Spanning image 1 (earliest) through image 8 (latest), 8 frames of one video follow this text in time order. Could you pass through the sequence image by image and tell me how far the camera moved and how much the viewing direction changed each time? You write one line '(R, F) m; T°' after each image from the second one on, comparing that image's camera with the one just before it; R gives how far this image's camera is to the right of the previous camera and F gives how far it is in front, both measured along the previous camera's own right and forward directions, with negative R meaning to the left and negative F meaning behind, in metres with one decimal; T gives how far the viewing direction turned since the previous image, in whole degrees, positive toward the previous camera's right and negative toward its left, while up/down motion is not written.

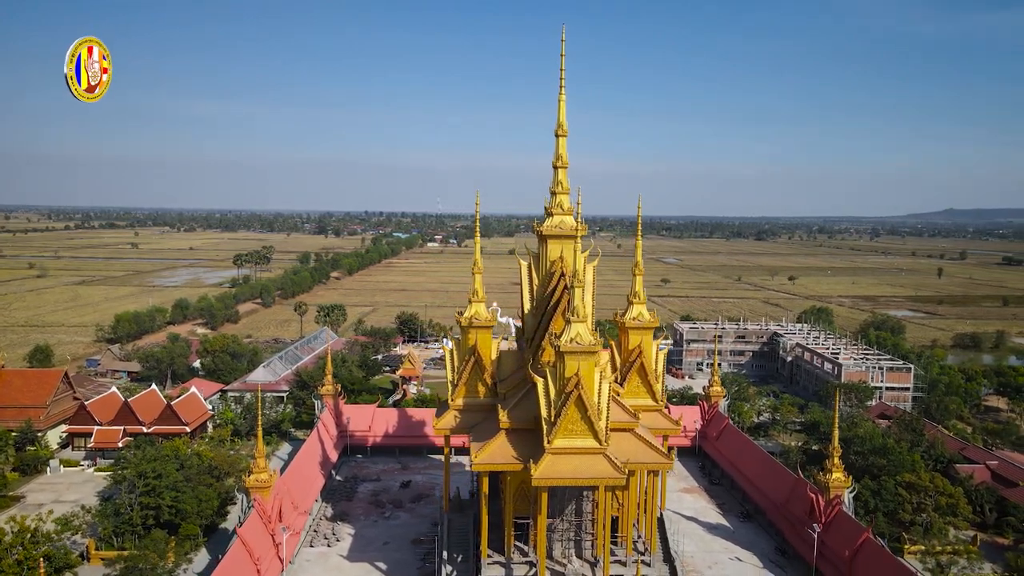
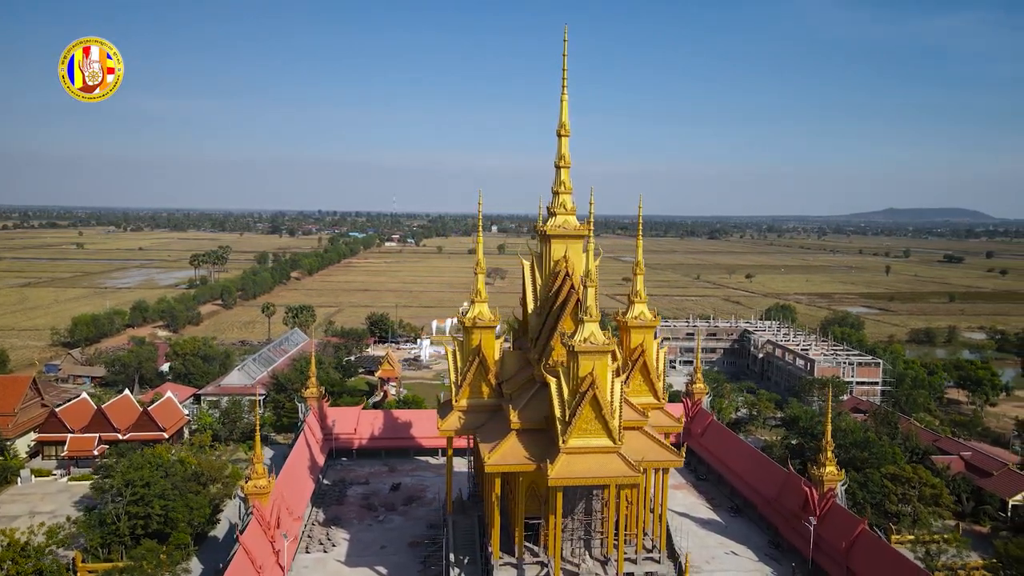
(-1.2, +0.1) m; +3°
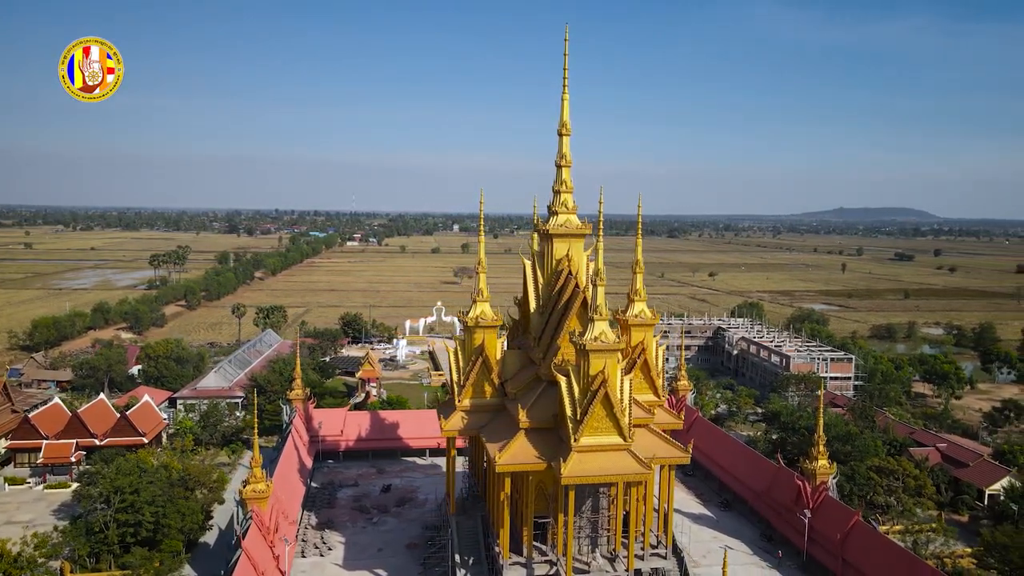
(-1.1, +0.1) m; +3°
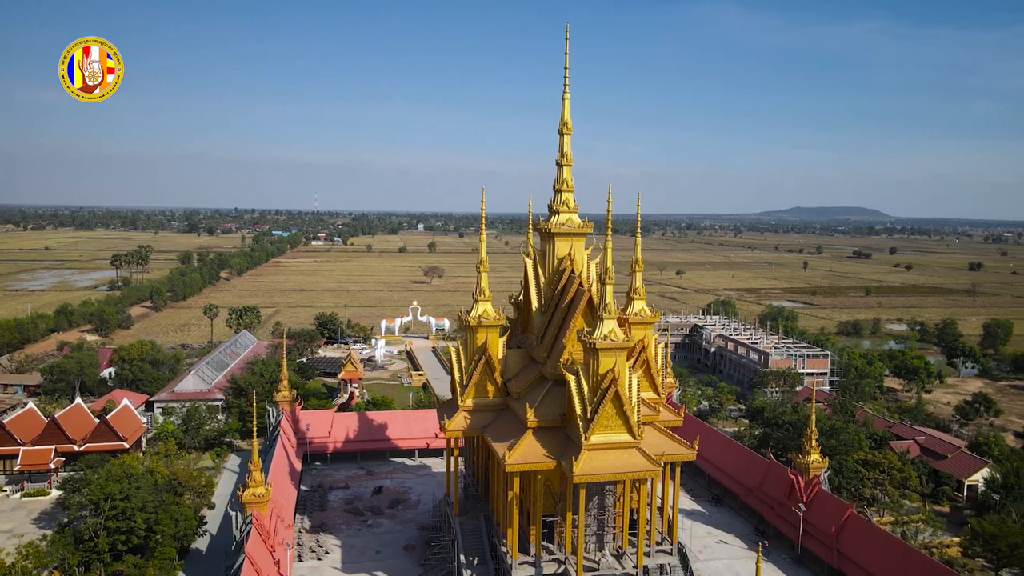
(-1.0, +0.1) m; +3°
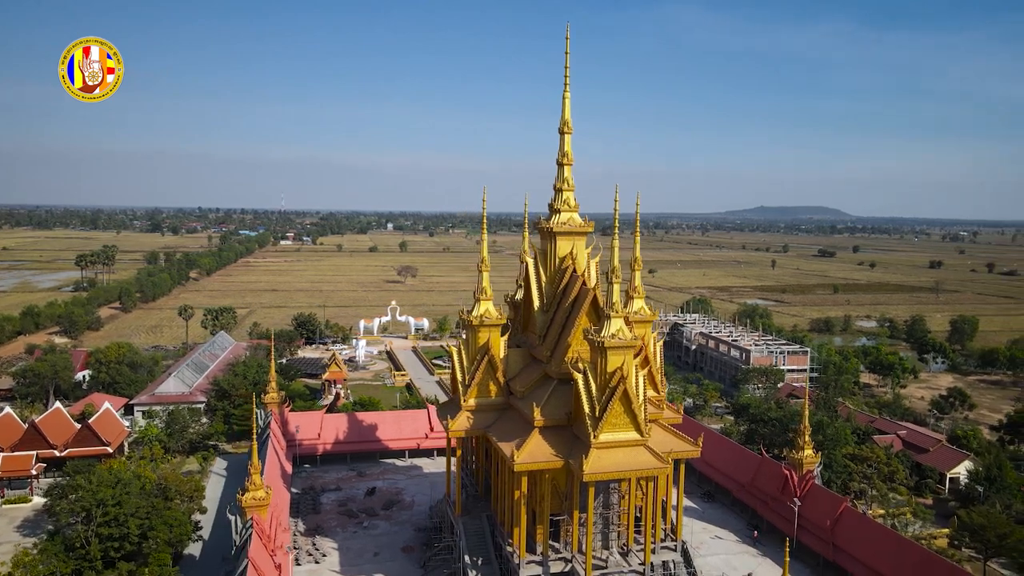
(-0.8, 0.0) m; +2°
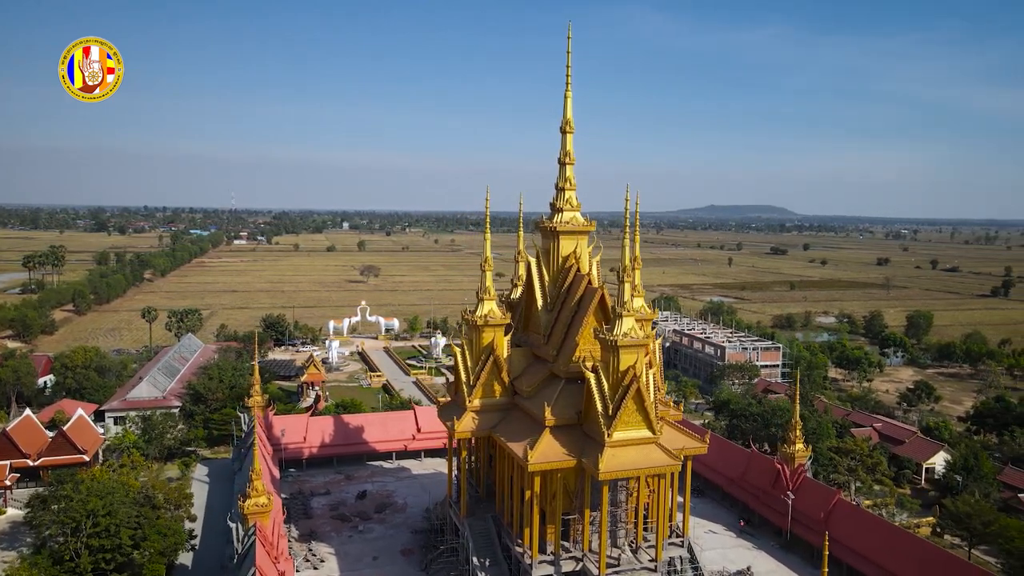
(-1.2, +0.1) m; +3°
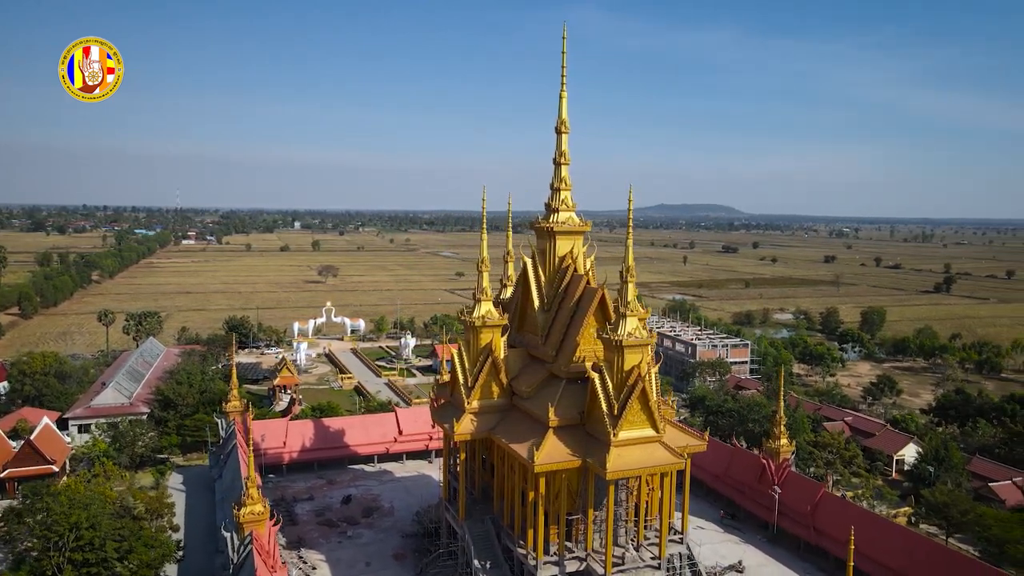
(-1.1, +0.1) m; +3°
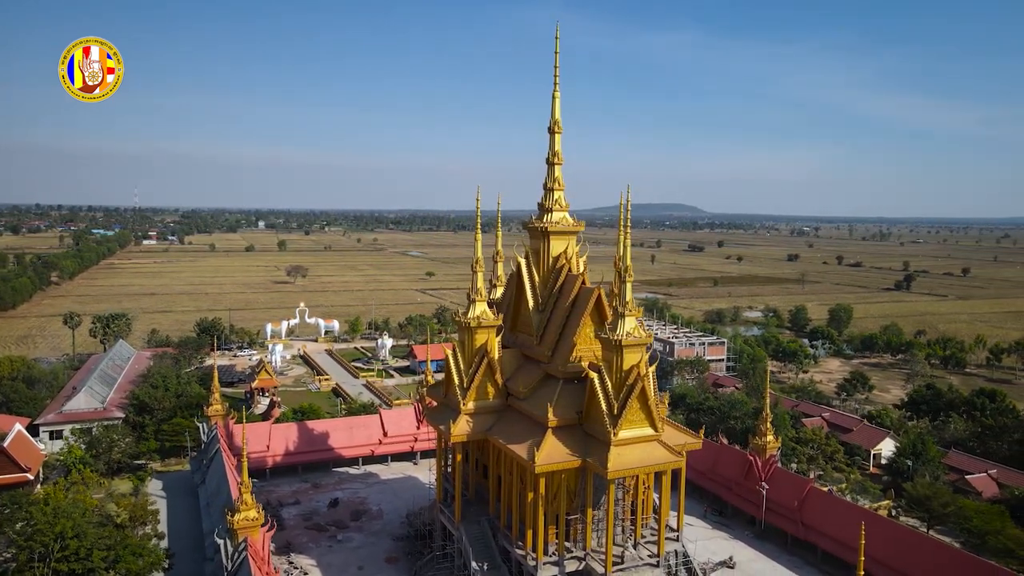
(-0.7, 0.0) m; +2°
